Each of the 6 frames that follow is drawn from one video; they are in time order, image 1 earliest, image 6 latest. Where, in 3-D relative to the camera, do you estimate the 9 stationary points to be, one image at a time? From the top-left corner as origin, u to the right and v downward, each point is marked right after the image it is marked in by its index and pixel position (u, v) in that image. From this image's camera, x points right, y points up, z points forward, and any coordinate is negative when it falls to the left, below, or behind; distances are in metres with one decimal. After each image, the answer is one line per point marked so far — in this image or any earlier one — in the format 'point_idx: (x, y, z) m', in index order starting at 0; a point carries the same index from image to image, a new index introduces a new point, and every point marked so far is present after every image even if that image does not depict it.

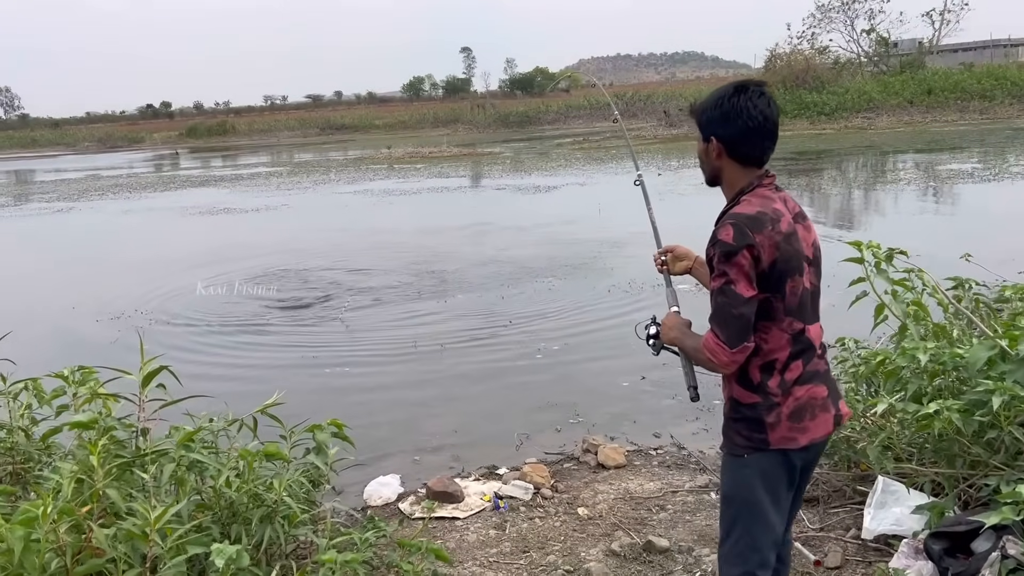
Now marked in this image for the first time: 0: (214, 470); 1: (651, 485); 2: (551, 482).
0: (-0.8, -0.5, +2.4) m
1: (+0.6, -0.9, +3.9) m
2: (+0.2, -0.9, +4.0) m
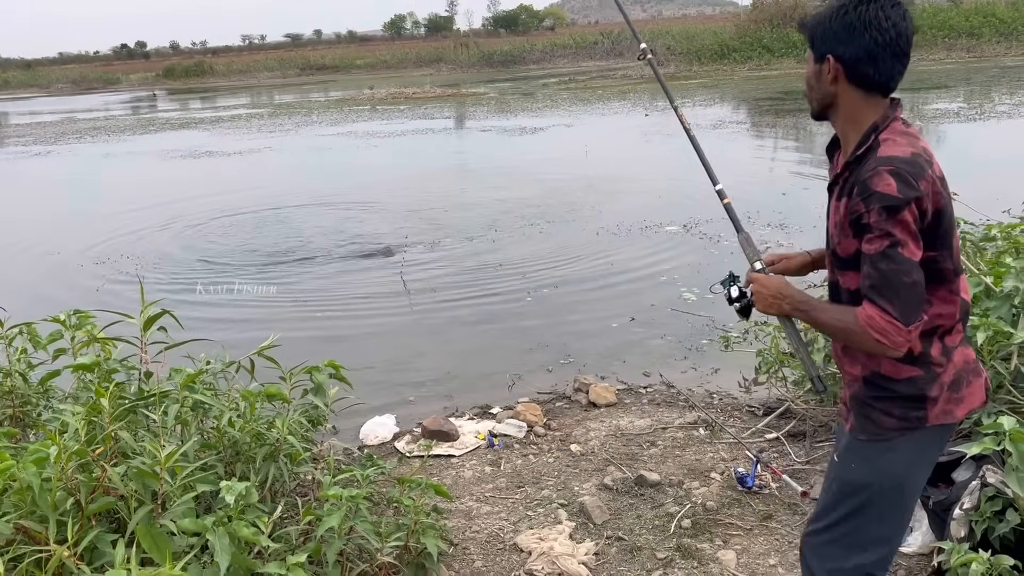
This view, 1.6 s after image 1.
0: (-0.8, -0.4, +2.4) m
1: (+0.6, -0.6, +3.9) m
2: (+0.2, -0.6, +4.0) m
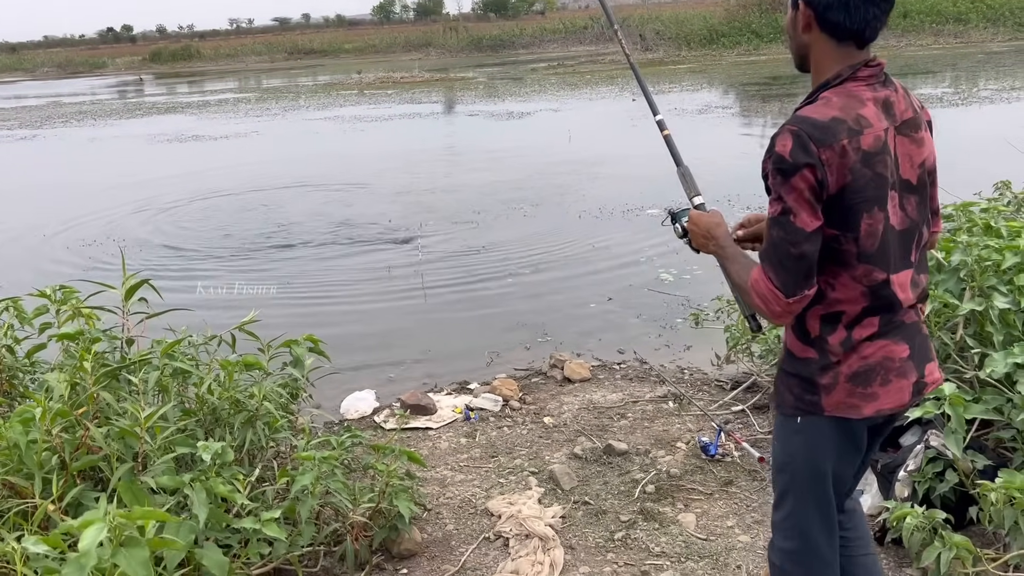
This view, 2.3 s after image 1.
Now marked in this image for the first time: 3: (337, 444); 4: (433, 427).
0: (-0.9, -0.3, +2.5) m
1: (+0.5, -0.5, +4.1) m
2: (0.0, -0.5, +4.2) m
3: (-0.6, -0.5, +2.7) m
4: (-0.4, -0.6, +3.8) m
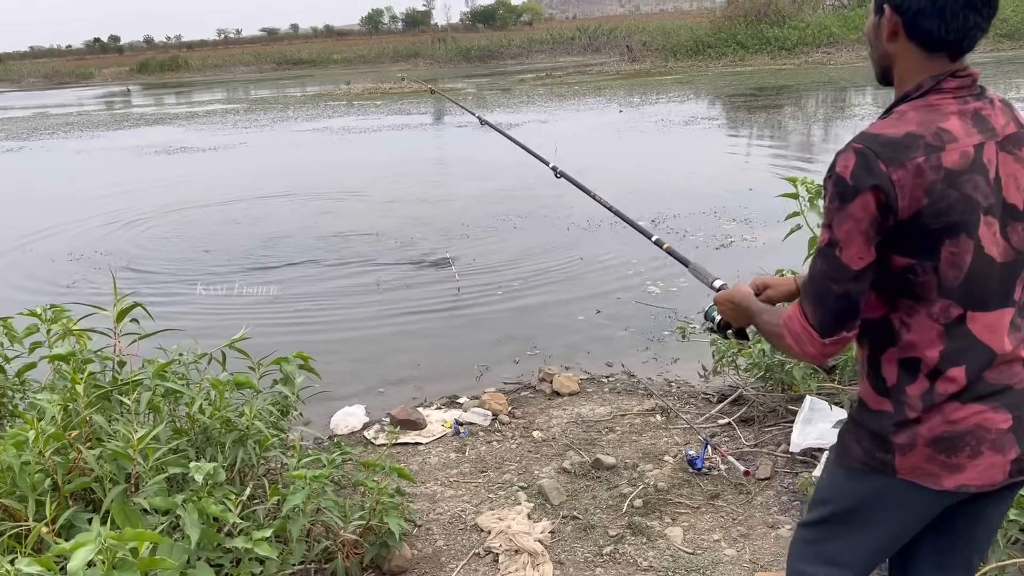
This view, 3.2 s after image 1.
0: (-1.0, -0.3, +2.5) m
1: (+0.4, -0.6, +4.1) m
2: (0.0, -0.6, +4.2) m
3: (-0.6, -0.6, +2.8) m
4: (-0.4, -0.7, +3.9) m
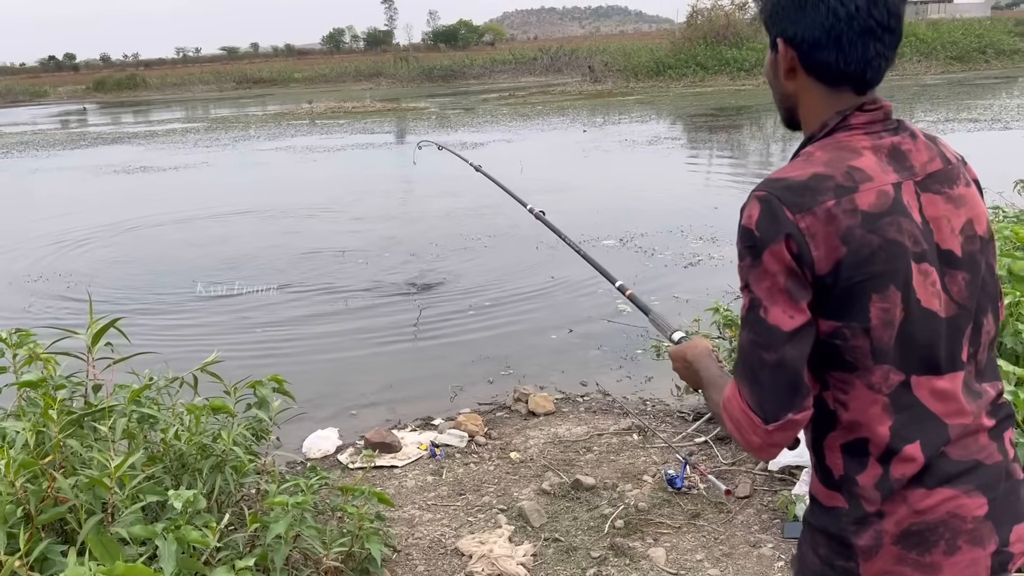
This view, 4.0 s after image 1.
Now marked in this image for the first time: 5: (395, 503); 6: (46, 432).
0: (-1.0, -0.4, +2.5) m
1: (+0.3, -0.7, +4.1) m
2: (-0.1, -0.7, +4.2) m
3: (-0.7, -0.6, +2.7) m
4: (-0.5, -0.8, +3.8) m
5: (-0.5, -0.9, +3.4) m
6: (-1.2, -0.4, +2.2) m
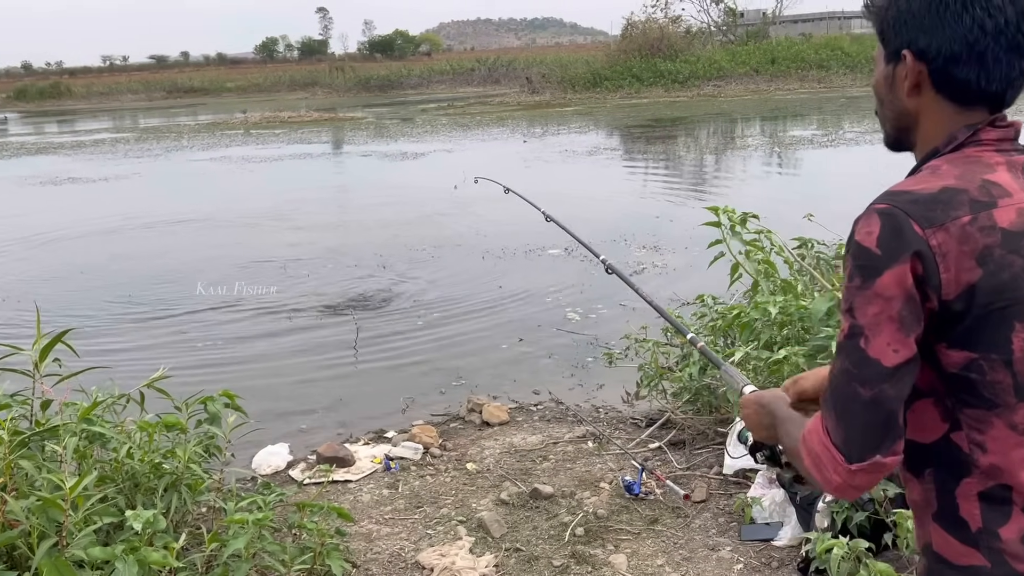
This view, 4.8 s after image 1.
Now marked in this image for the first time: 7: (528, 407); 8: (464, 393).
0: (-1.1, -0.4, +2.4) m
1: (+0.1, -0.7, +4.1) m
2: (-0.4, -0.7, +4.1) m
3: (-0.8, -0.7, +2.6) m
4: (-0.7, -0.8, +3.8) m
5: (-0.6, -0.9, +3.3) m
6: (-1.3, -0.4, +2.1) m
7: (+0.1, -0.6, +4.6) m
8: (-0.3, -0.6, +4.9) m
